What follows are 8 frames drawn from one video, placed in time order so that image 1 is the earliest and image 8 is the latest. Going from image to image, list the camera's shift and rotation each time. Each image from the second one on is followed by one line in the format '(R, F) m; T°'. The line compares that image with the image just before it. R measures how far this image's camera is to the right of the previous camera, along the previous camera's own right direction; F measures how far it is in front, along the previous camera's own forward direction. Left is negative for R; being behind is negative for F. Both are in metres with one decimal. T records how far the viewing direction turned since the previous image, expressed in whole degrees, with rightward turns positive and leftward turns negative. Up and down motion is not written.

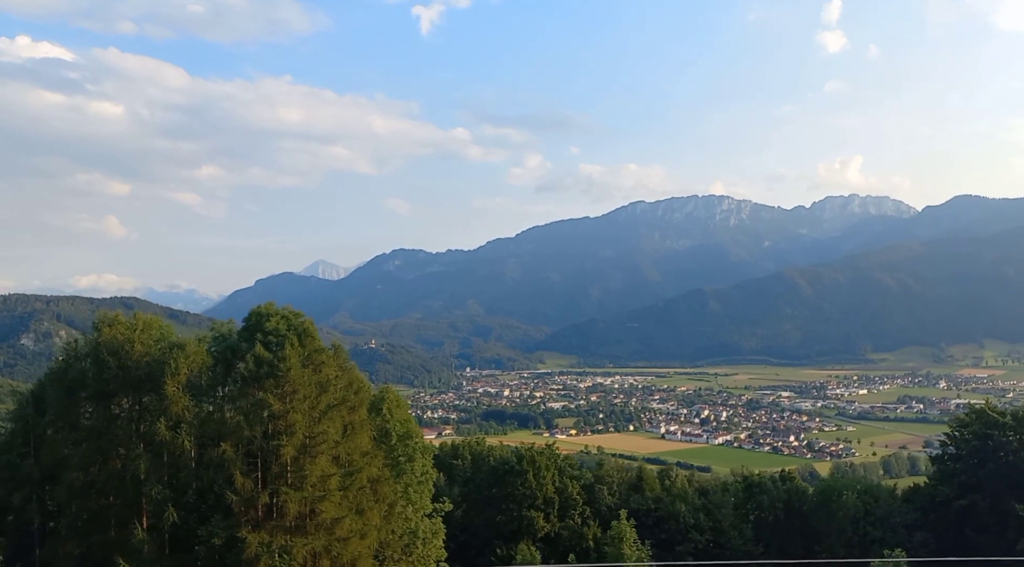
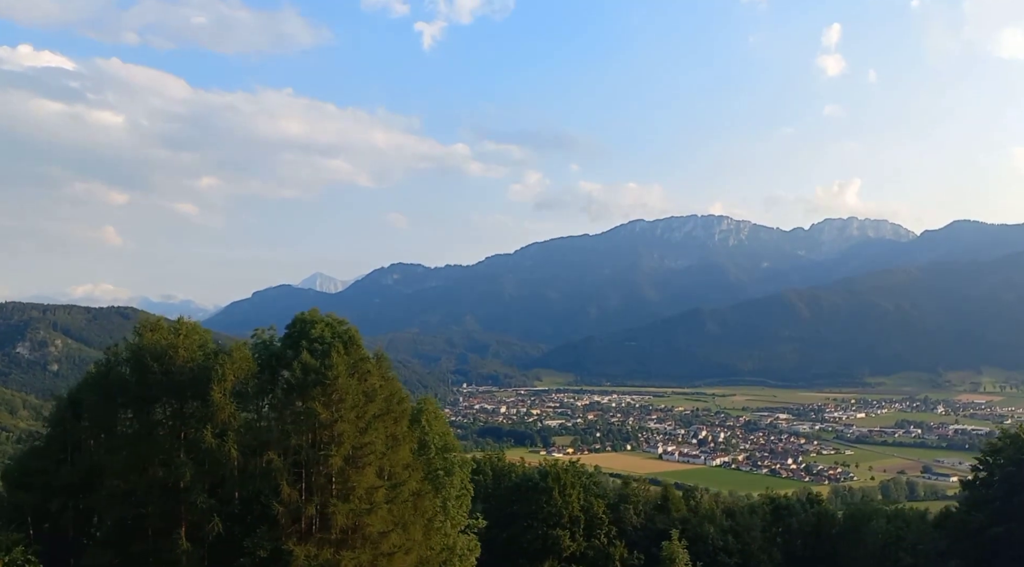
(-1.3, +0.5) m; 0°
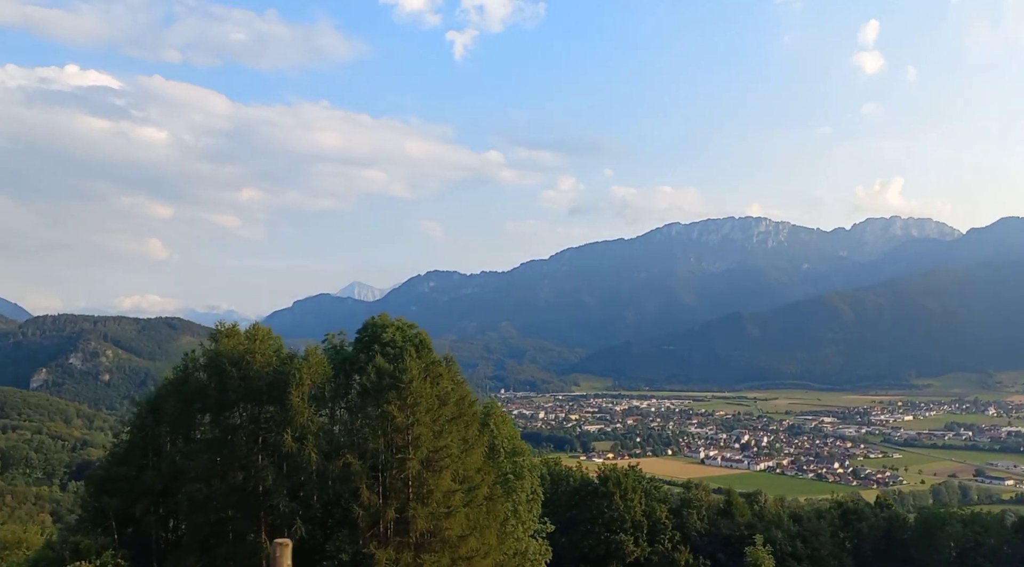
(-0.8, +0.1) m; -2°
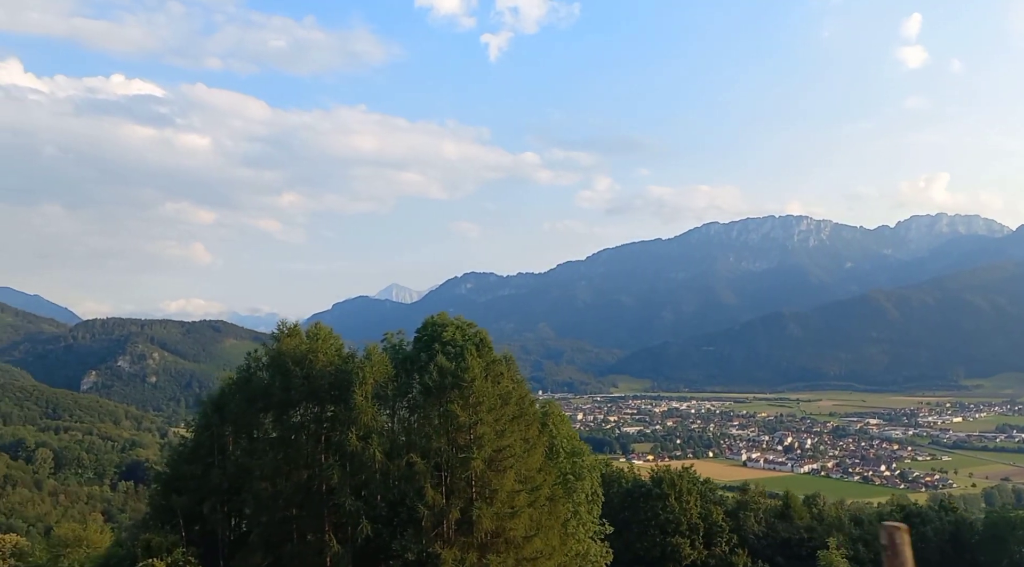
(-0.5, +0.1) m; -2°
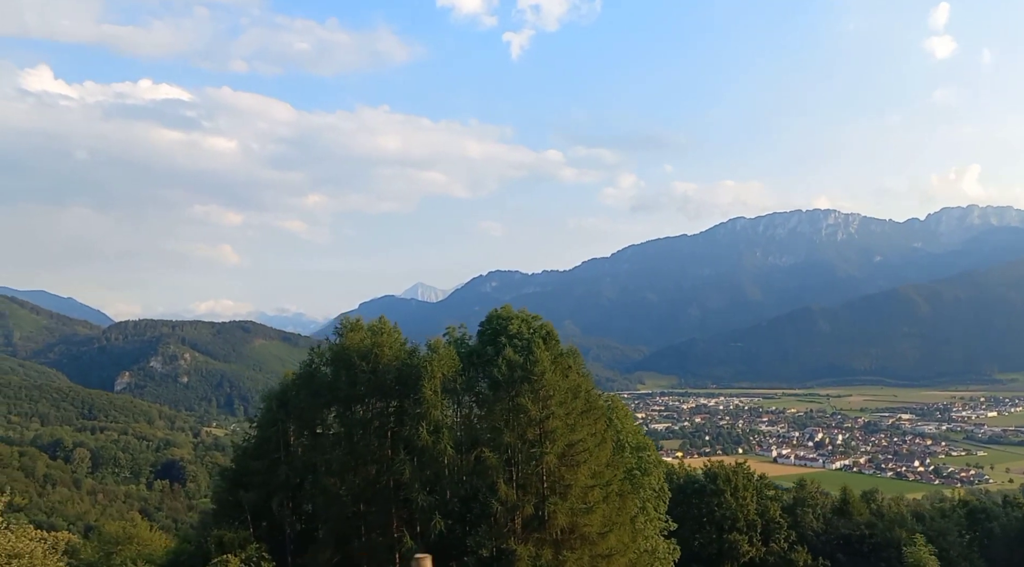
(-1.0, +0.5) m; -2°
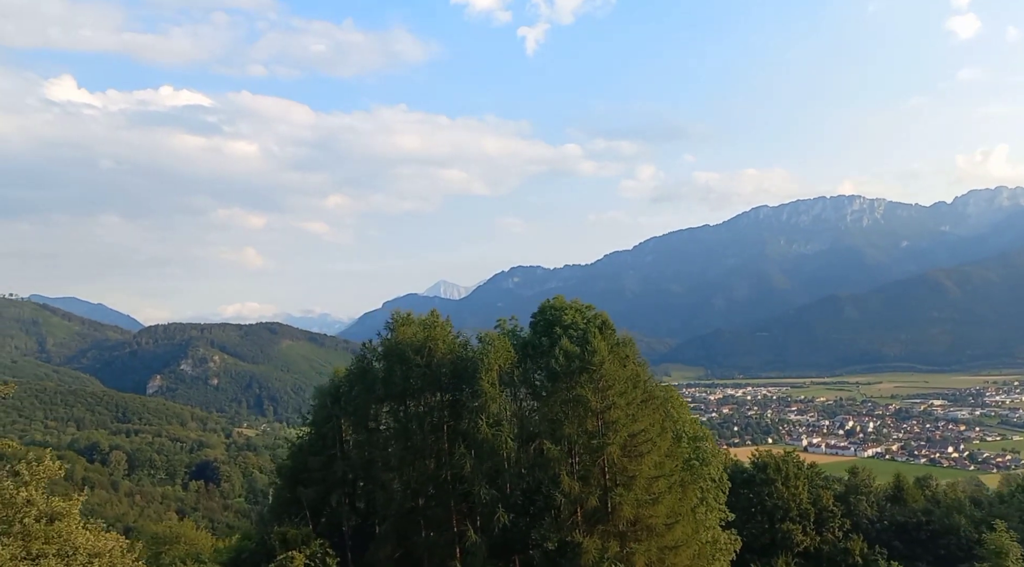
(-0.7, +0.4) m; -2°
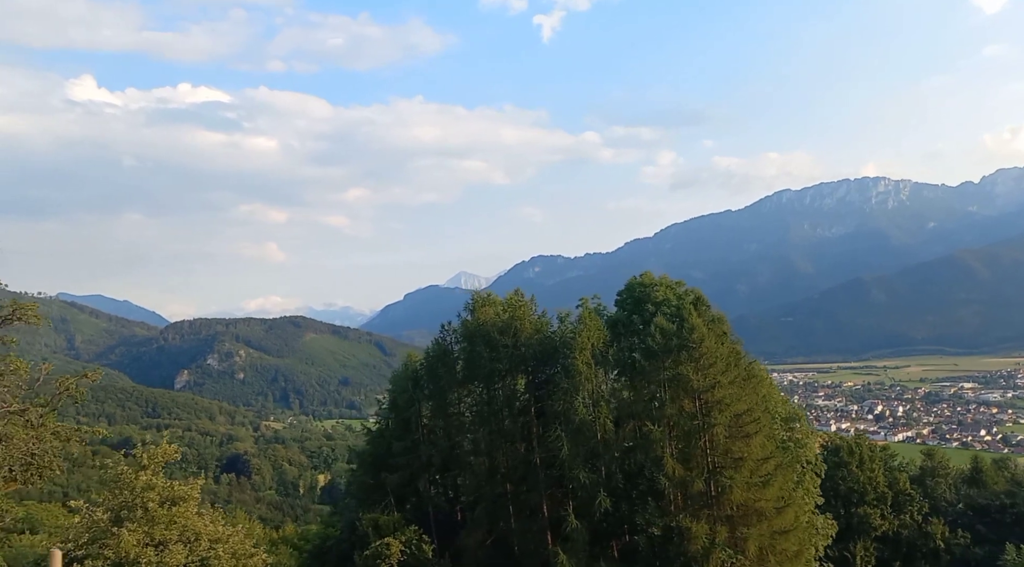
(-1.5, +1.0) m; -2°
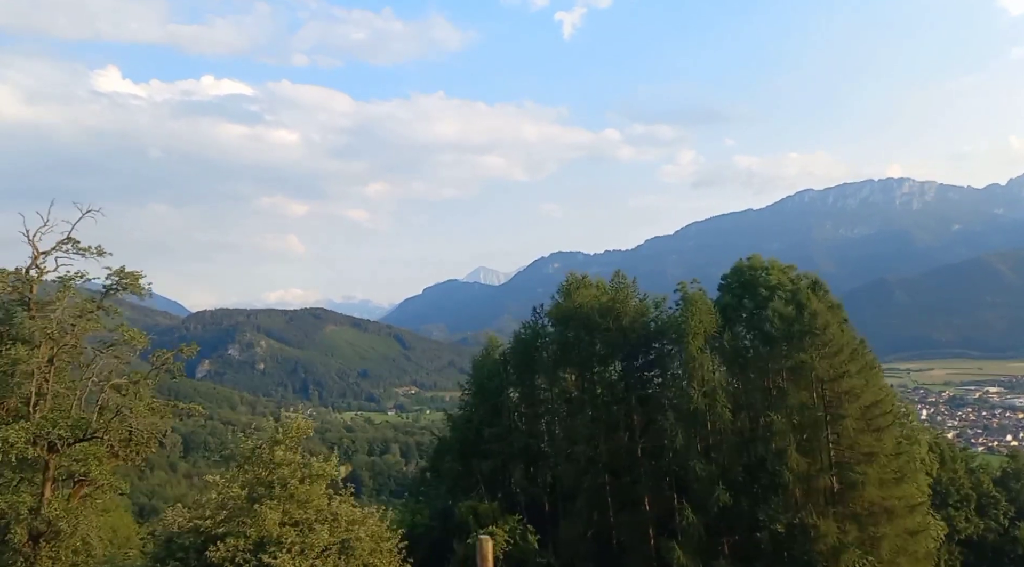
(-1.8, +1.2) m; -2°
